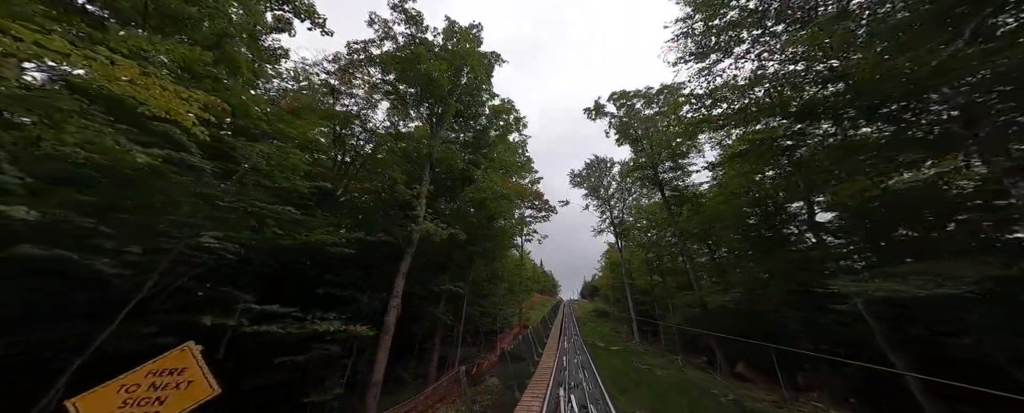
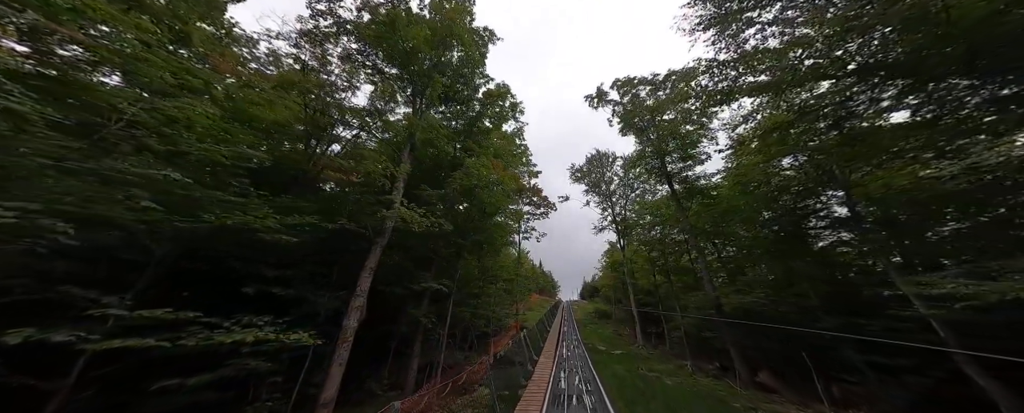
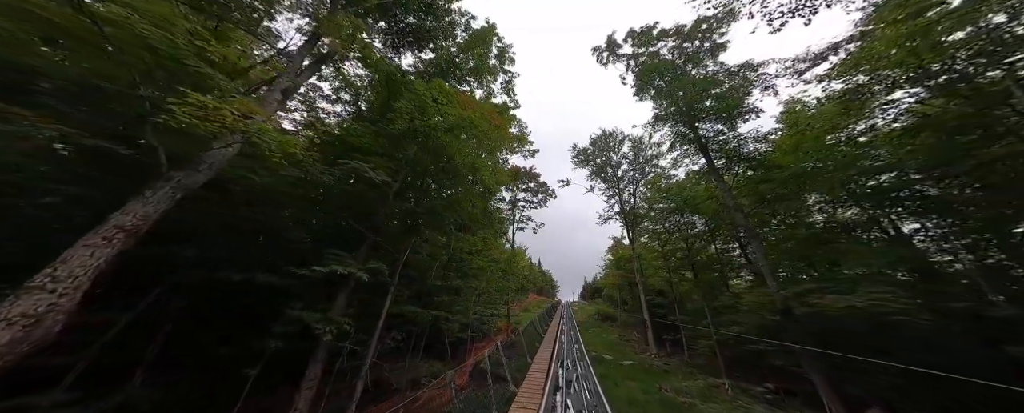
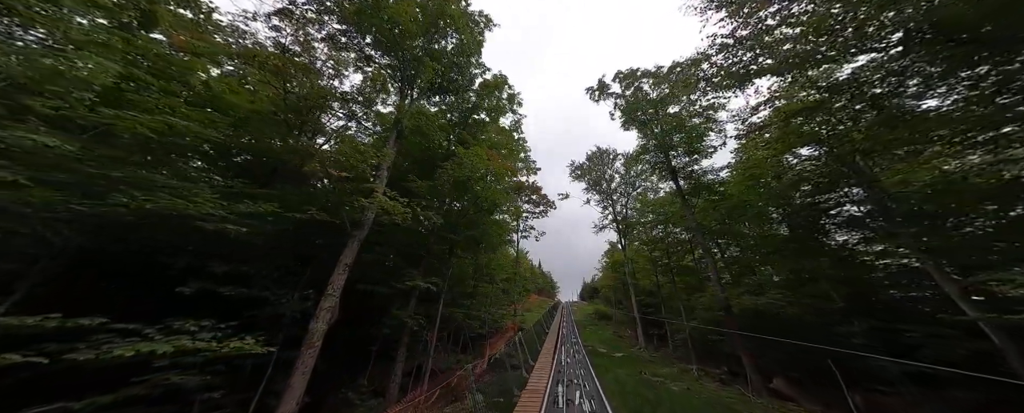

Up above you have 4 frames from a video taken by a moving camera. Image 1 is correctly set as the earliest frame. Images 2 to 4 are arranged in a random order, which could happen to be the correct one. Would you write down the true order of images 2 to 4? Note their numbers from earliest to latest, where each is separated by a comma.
2, 4, 3
